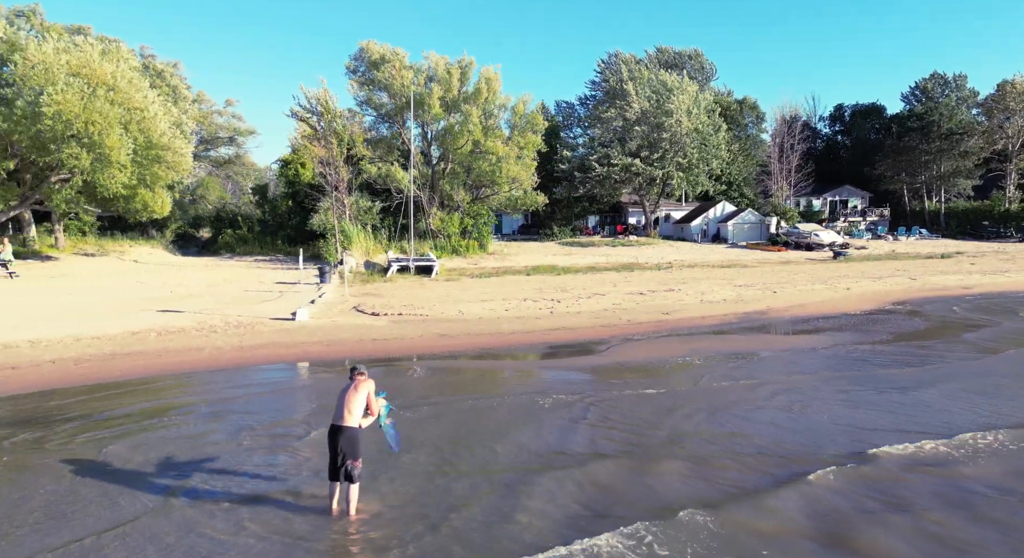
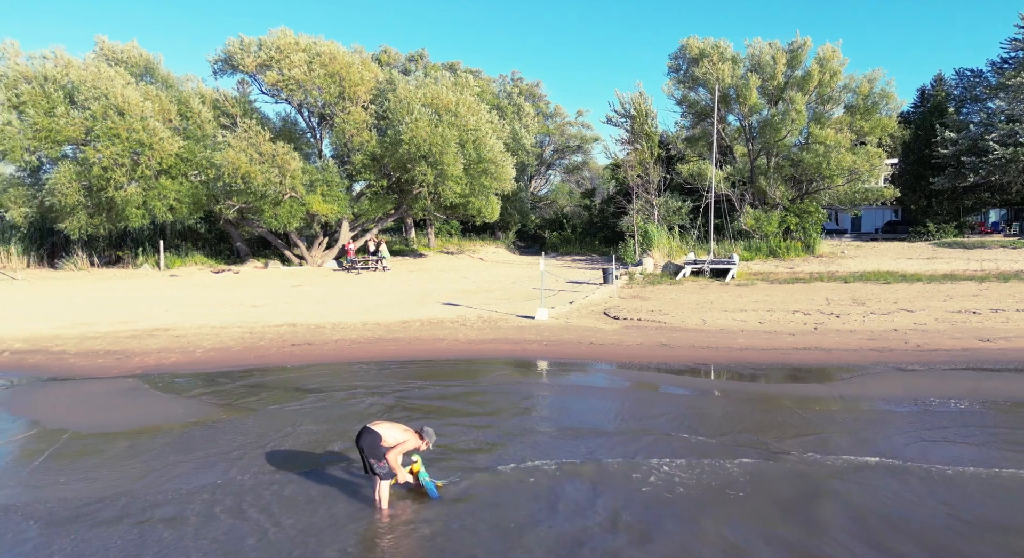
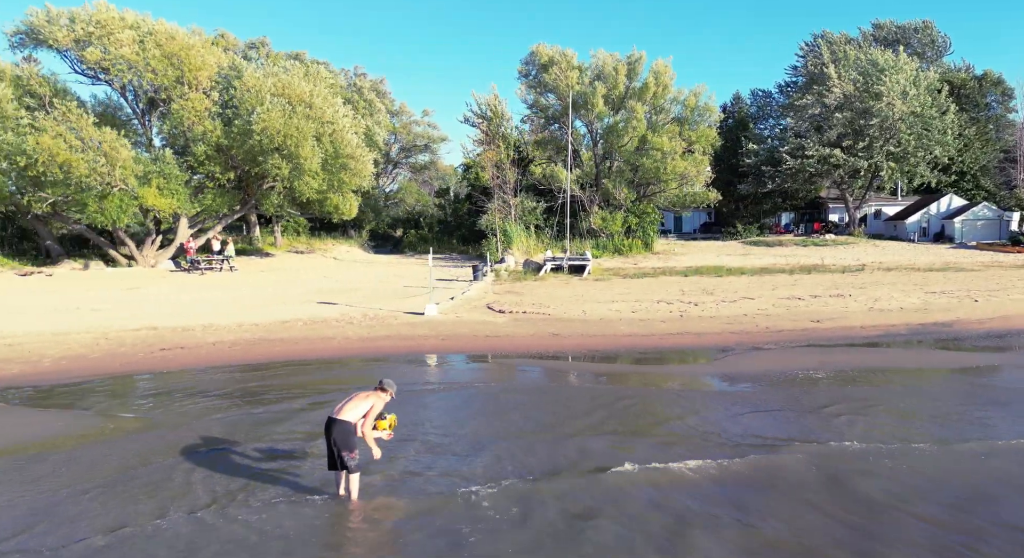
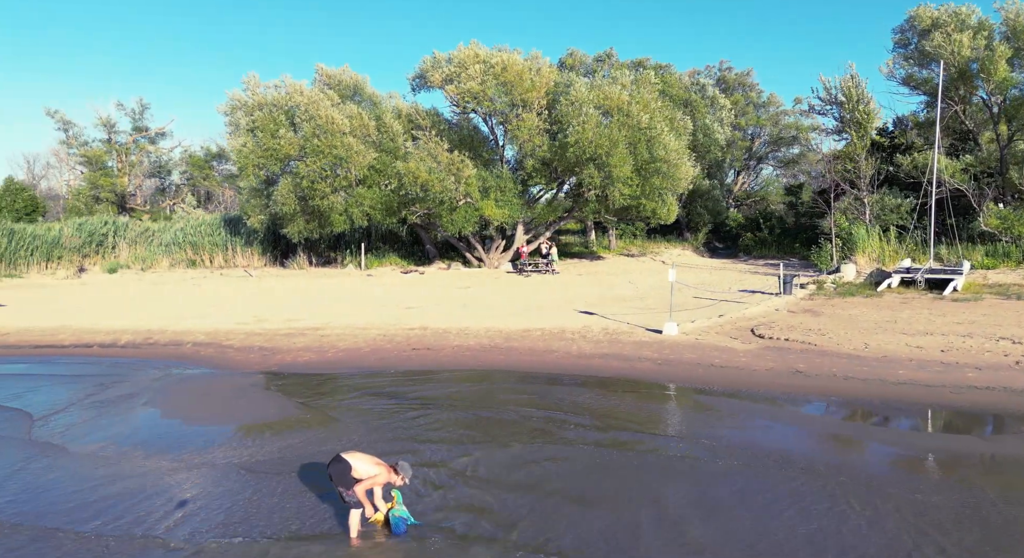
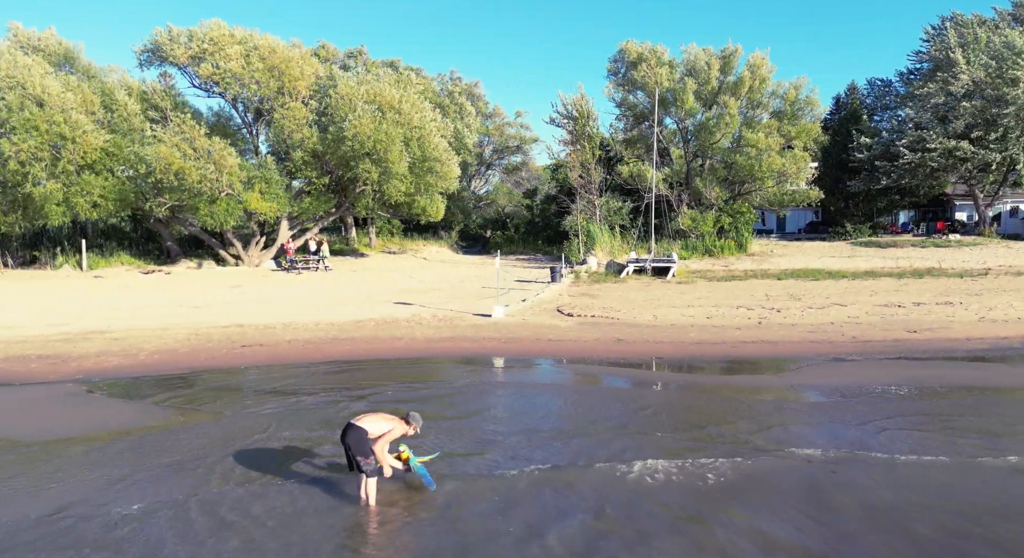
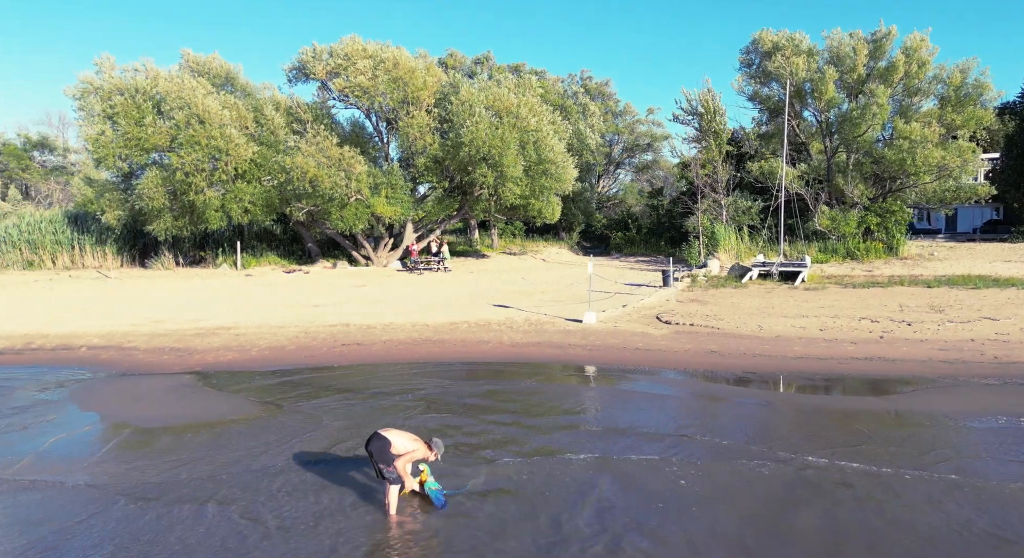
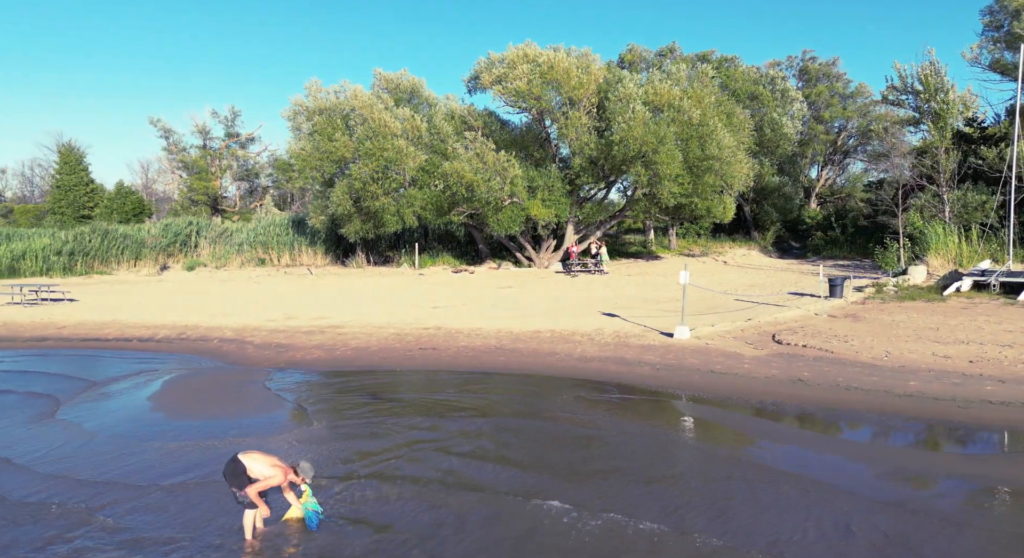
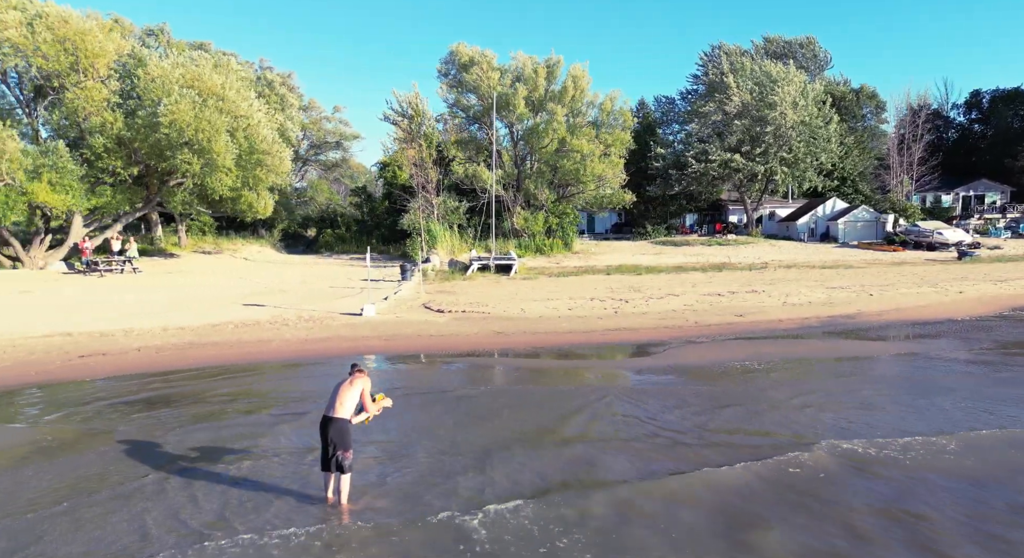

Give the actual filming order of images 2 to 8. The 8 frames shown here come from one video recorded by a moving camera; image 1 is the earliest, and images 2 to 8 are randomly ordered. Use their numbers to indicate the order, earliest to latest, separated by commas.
8, 3, 5, 2, 6, 4, 7
